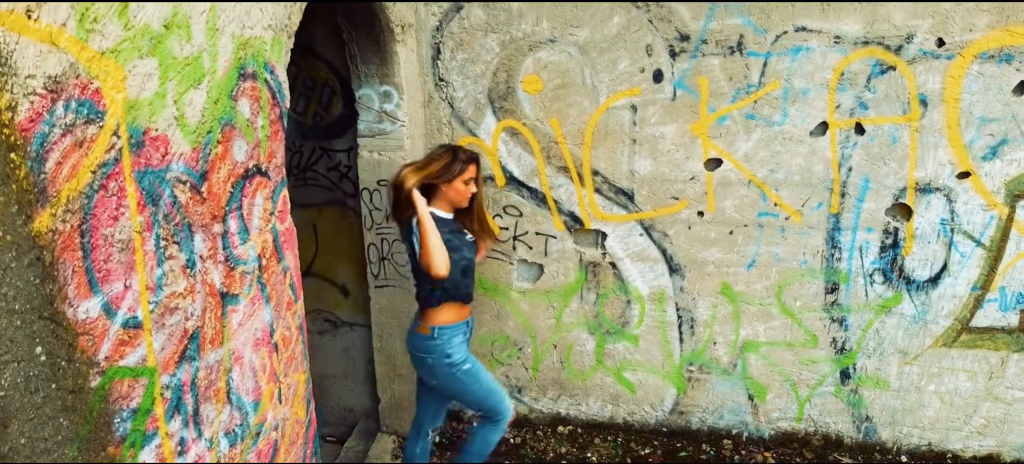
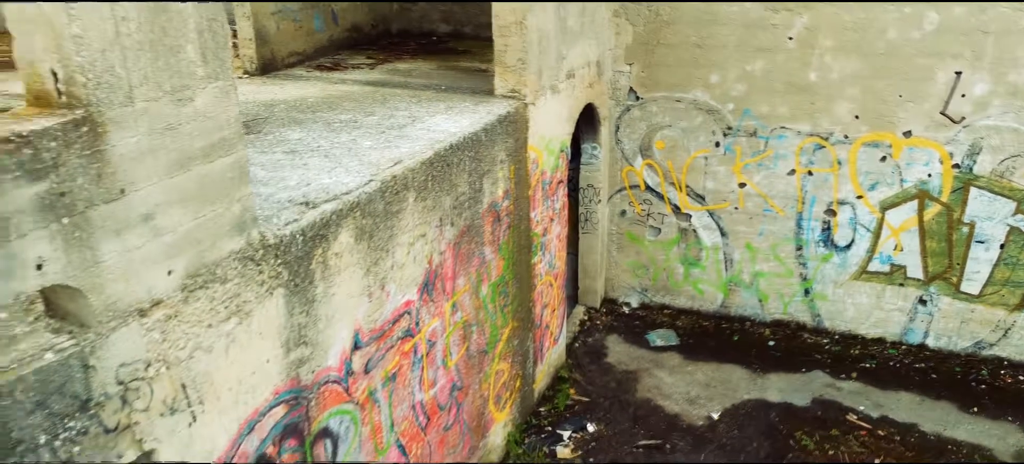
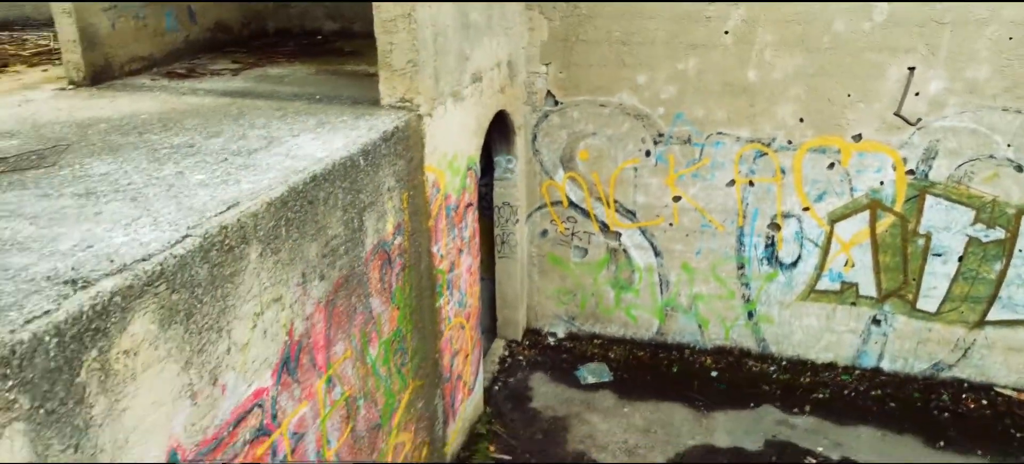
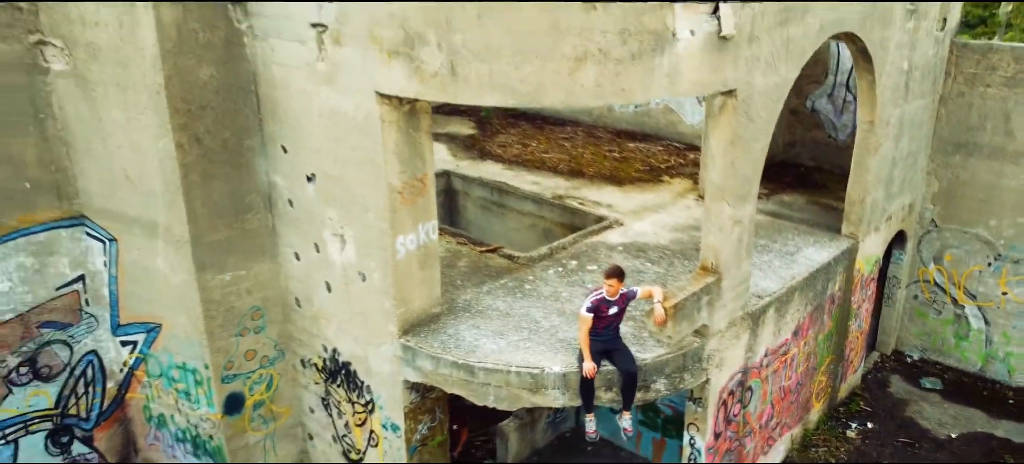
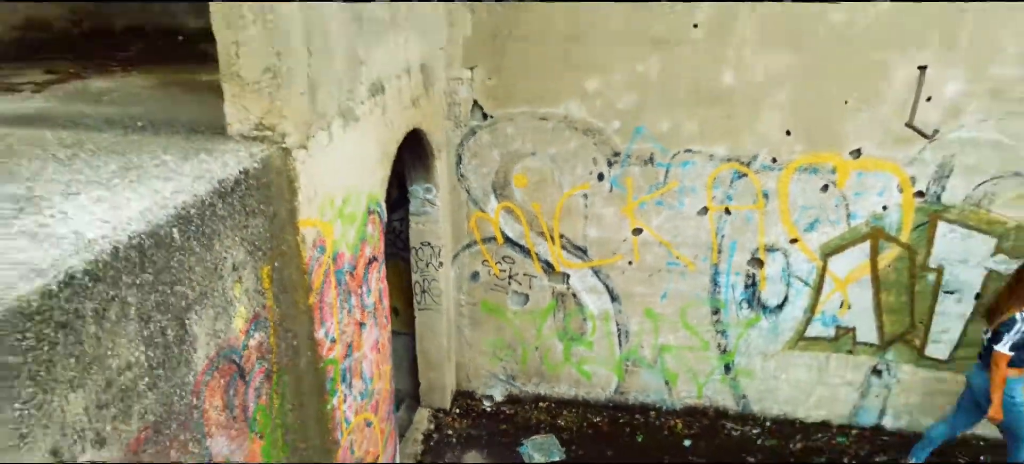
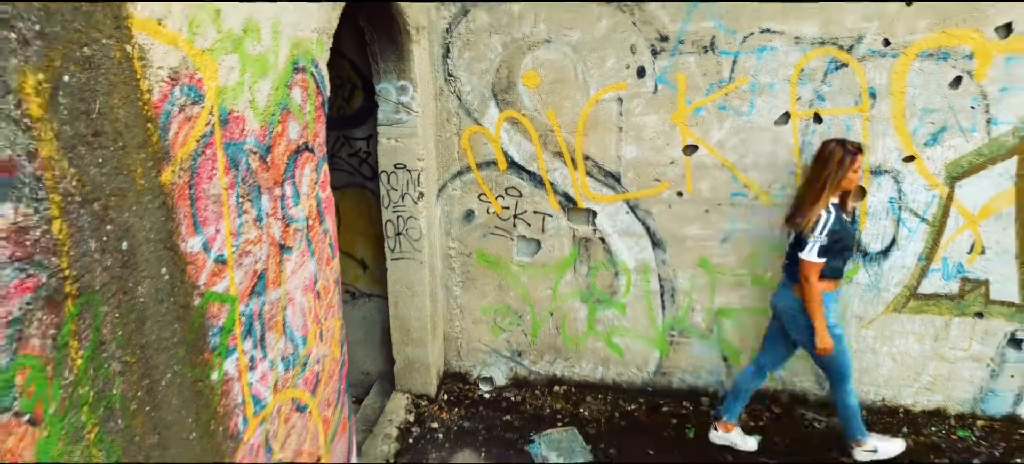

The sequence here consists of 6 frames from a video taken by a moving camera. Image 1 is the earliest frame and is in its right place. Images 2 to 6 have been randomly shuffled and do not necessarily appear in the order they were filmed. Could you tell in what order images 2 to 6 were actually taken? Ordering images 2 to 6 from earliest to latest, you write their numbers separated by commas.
6, 5, 3, 2, 4
